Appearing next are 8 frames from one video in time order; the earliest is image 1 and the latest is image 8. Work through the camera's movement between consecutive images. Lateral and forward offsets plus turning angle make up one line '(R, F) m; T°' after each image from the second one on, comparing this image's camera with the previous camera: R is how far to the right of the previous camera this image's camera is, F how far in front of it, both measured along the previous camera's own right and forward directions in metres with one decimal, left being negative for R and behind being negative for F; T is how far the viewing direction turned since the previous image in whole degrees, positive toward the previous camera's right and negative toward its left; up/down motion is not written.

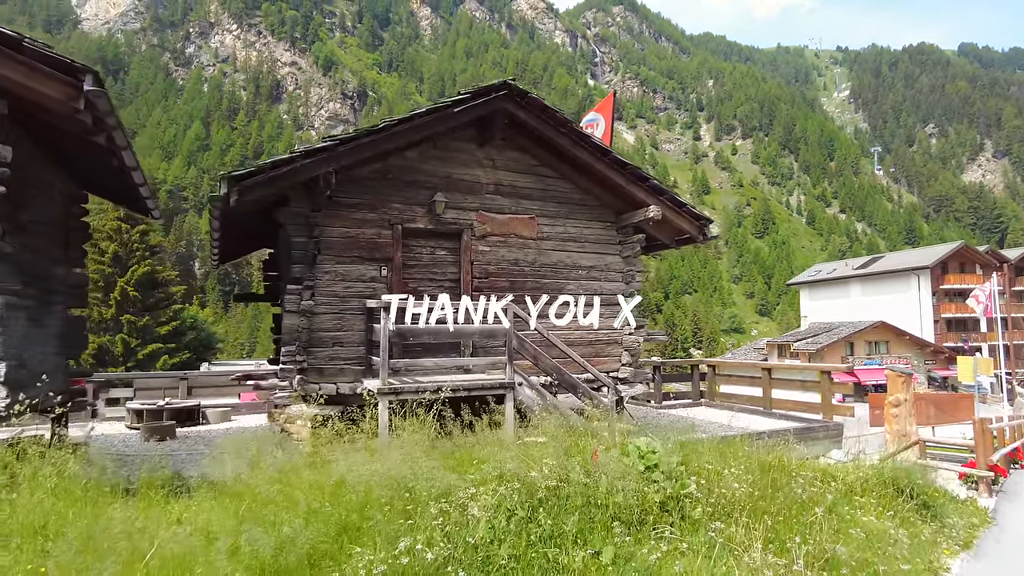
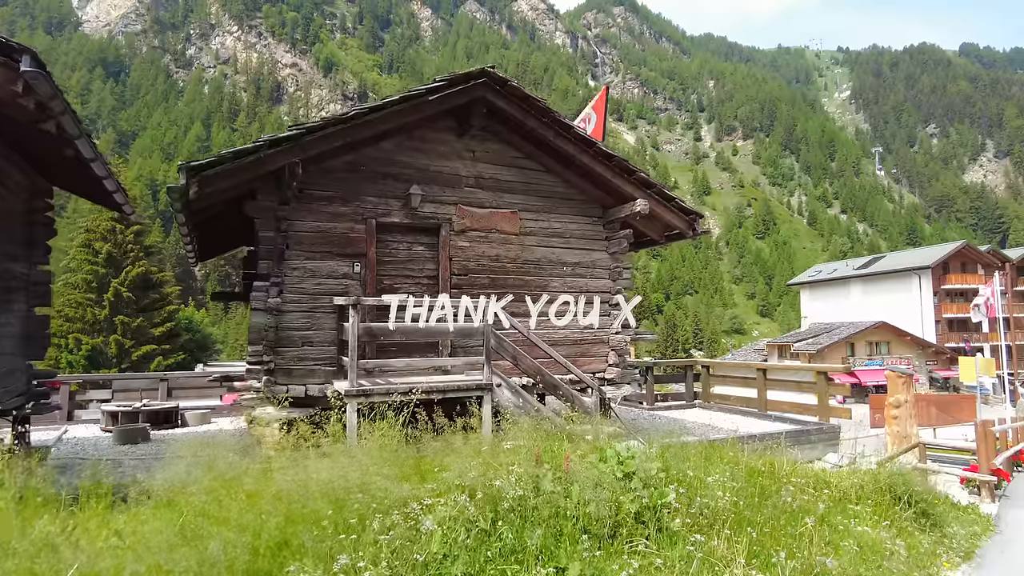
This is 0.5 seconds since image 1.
(+0.3, +0.4) m; 0°
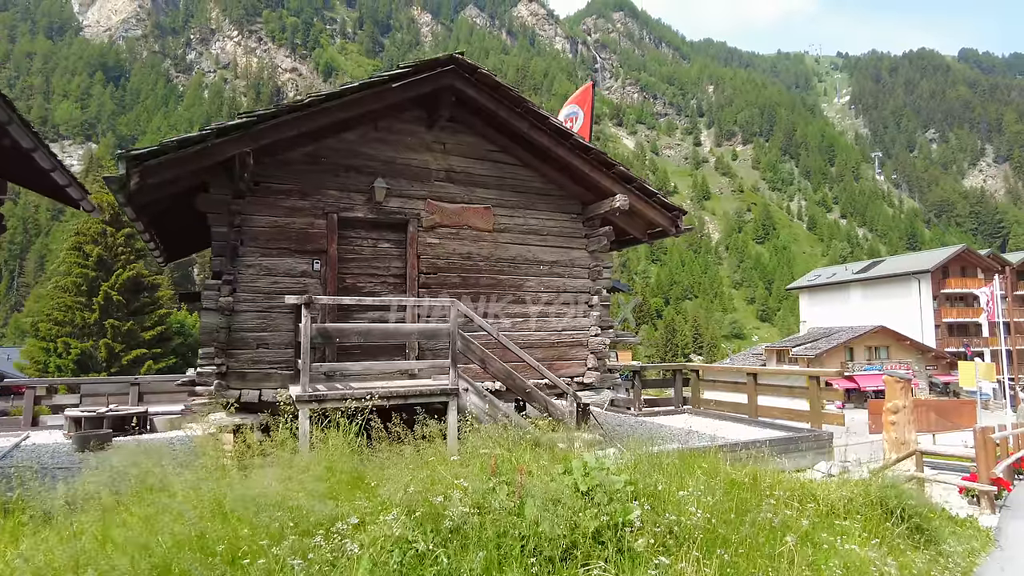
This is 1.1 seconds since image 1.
(+0.4, +0.5) m; 0°
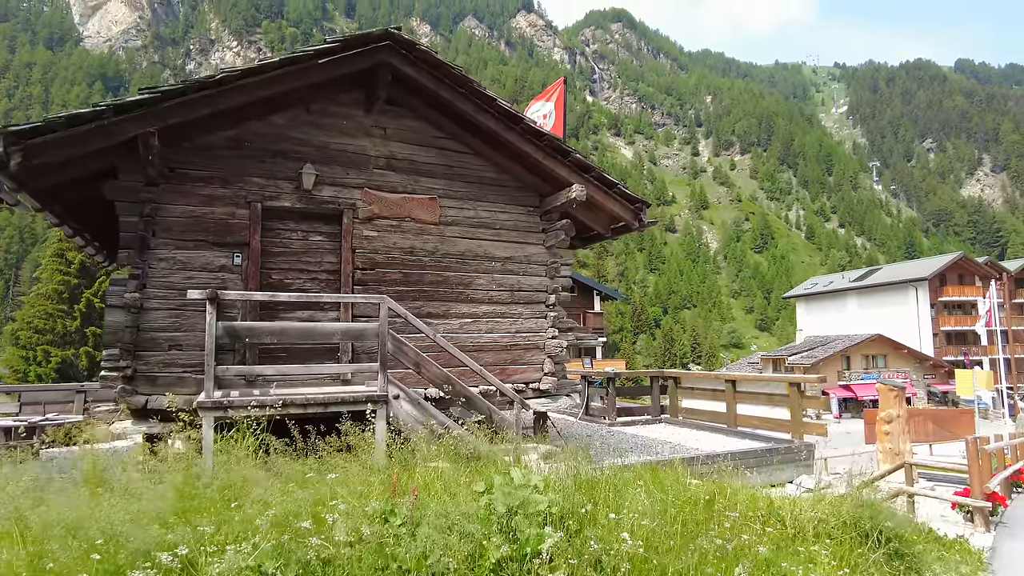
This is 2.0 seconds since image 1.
(+0.6, +0.7) m; 0°
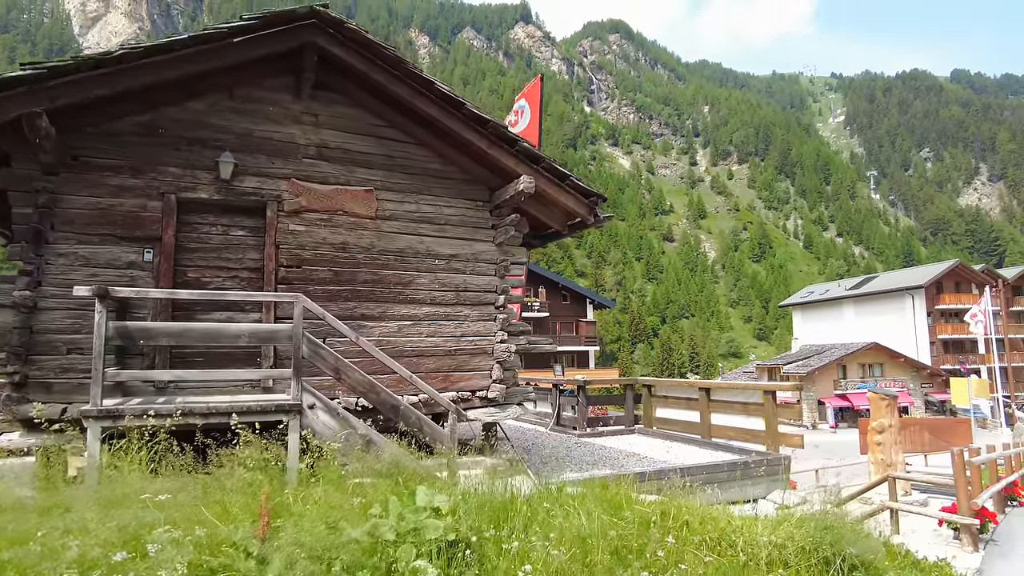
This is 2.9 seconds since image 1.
(+0.6, +0.6) m; 0°
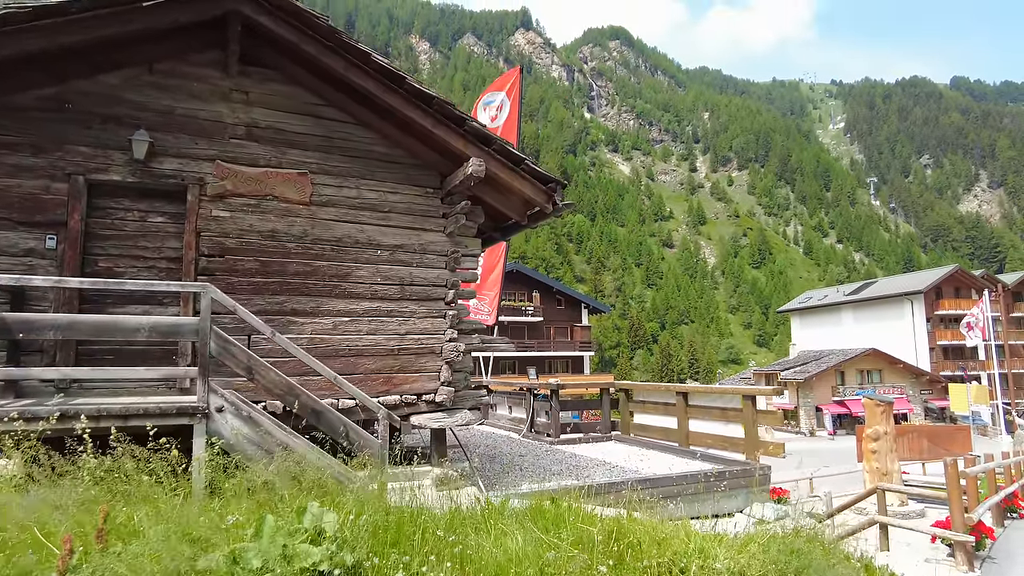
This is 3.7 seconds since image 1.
(+0.5, +0.6) m; 0°
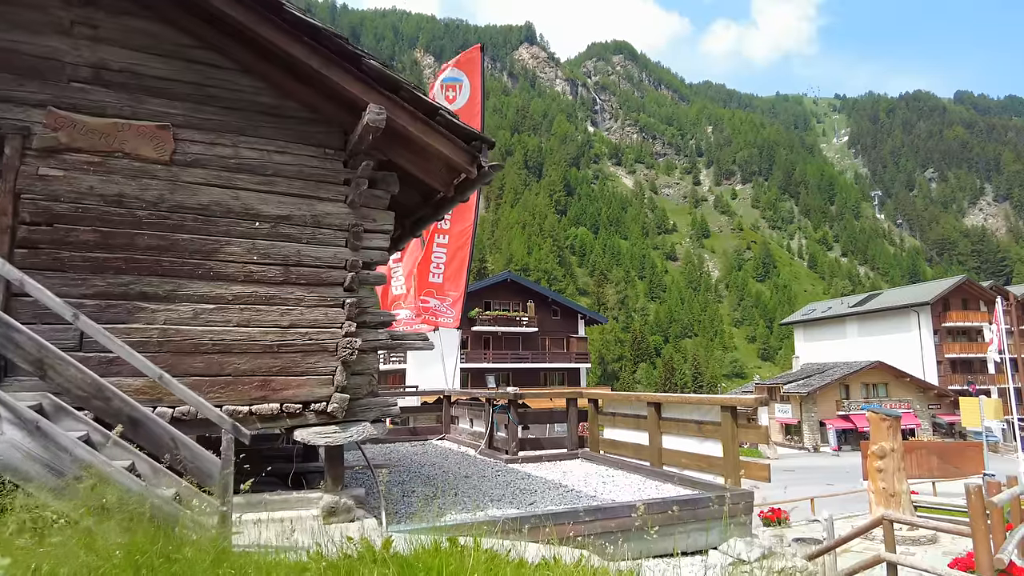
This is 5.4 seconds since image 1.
(+0.8, +1.3) m; 0°
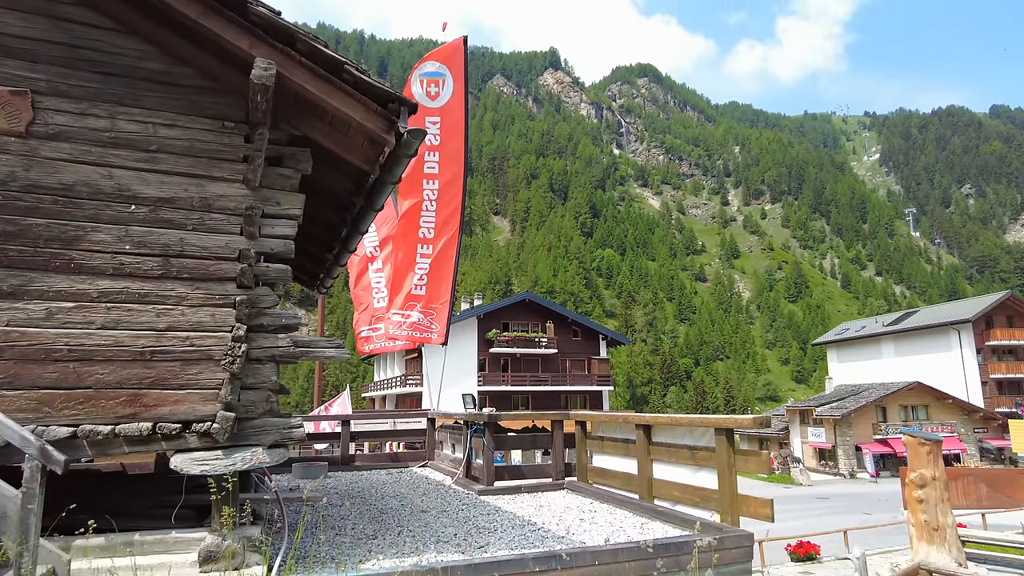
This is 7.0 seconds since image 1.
(+0.7, +1.1) m; -3°
